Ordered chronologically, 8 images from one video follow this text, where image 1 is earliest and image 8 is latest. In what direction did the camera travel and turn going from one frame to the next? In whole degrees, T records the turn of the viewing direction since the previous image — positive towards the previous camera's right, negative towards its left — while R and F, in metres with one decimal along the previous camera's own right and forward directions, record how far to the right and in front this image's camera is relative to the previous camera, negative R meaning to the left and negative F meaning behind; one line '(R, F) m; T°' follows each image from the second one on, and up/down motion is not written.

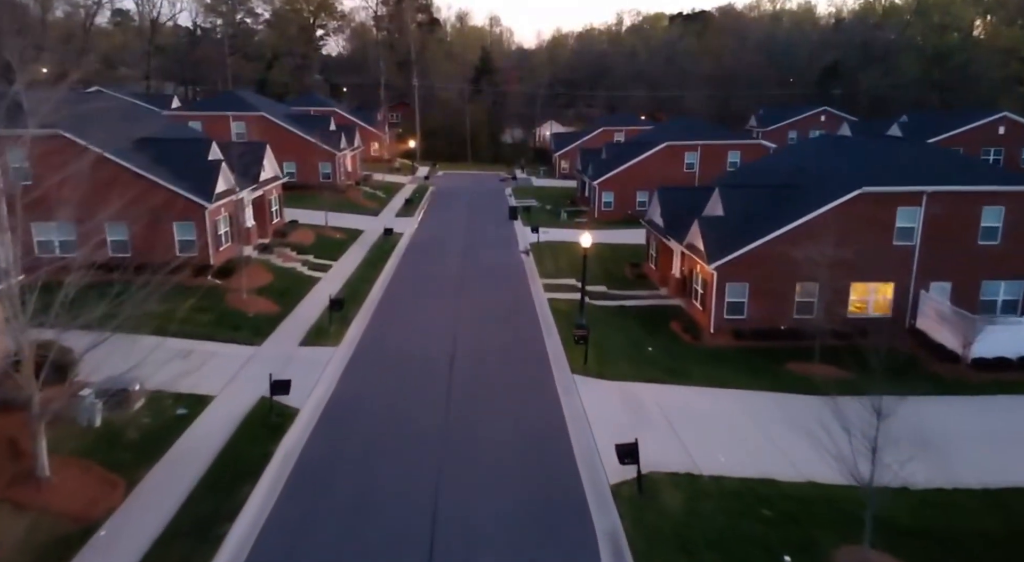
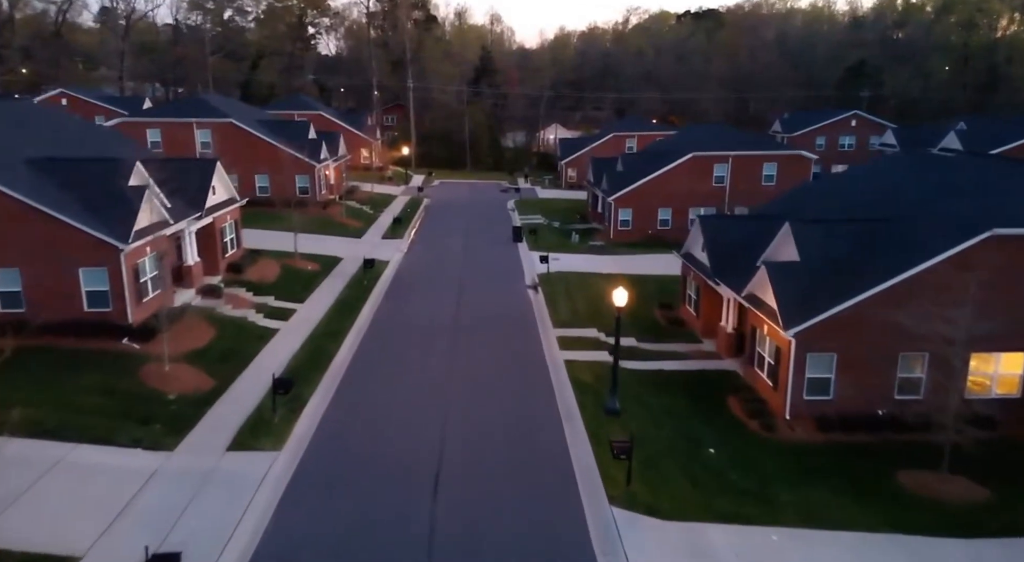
(-0.2, +5.6) m; 0°
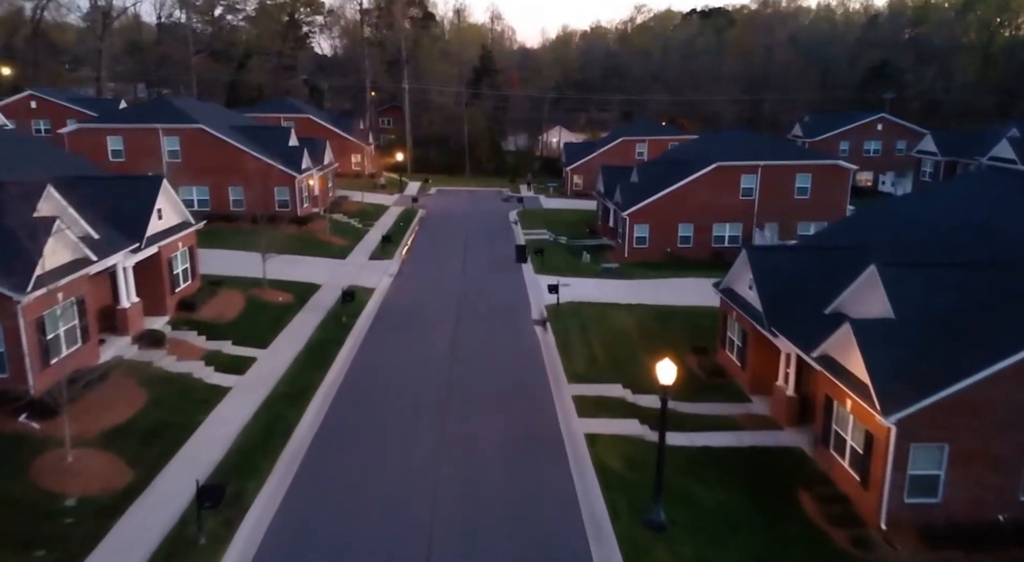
(-0.1, +4.1) m; 0°
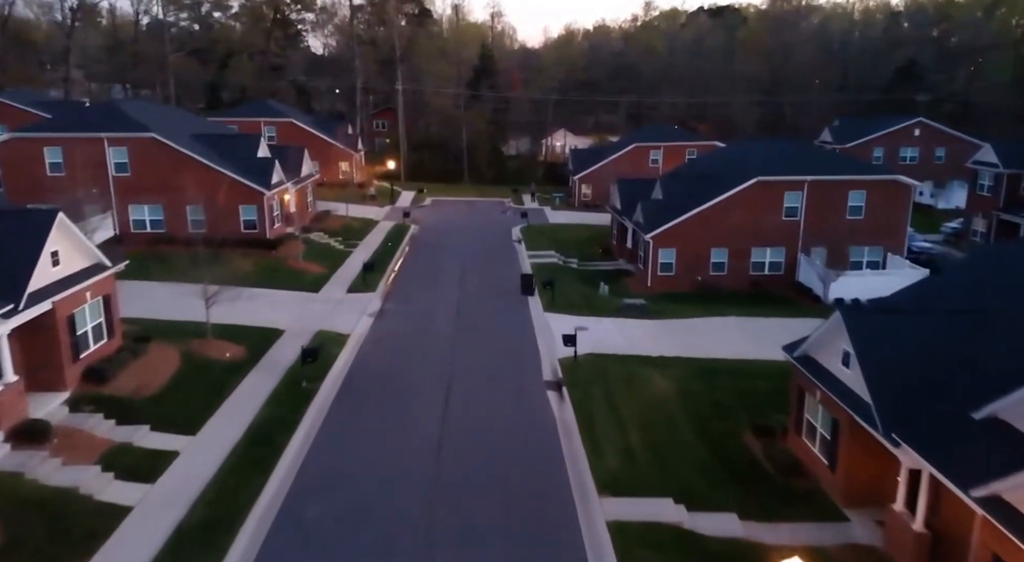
(-0.2, +5.0) m; 0°
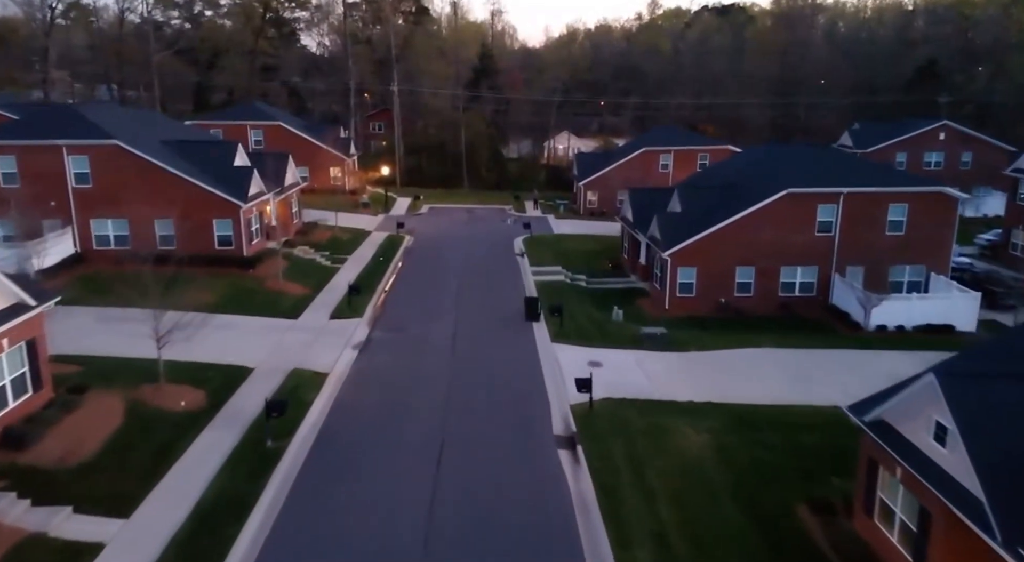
(-0.1, +2.9) m; 0°
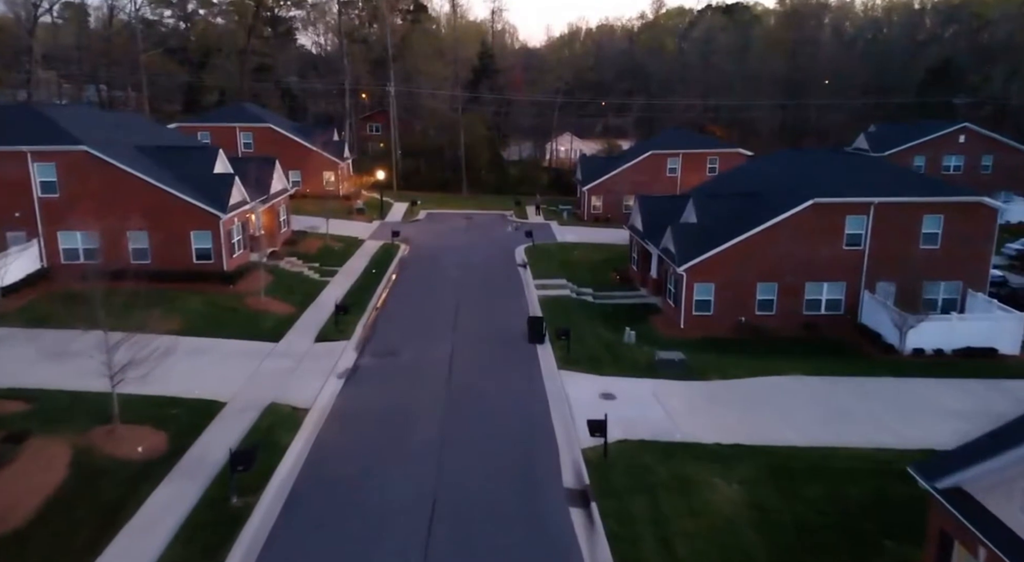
(-0.1, +2.1) m; 0°
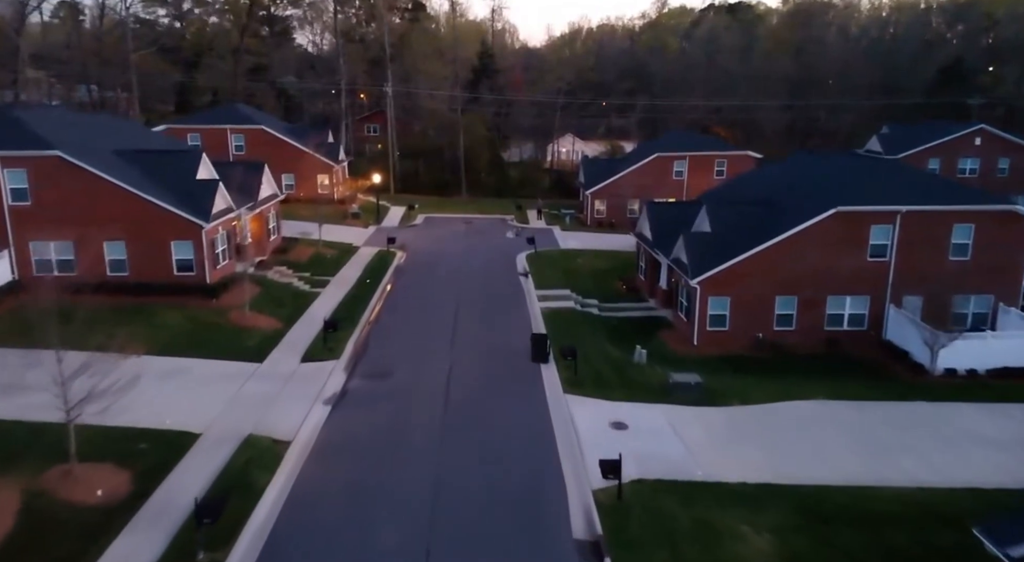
(-0.1, +1.6) m; 0°
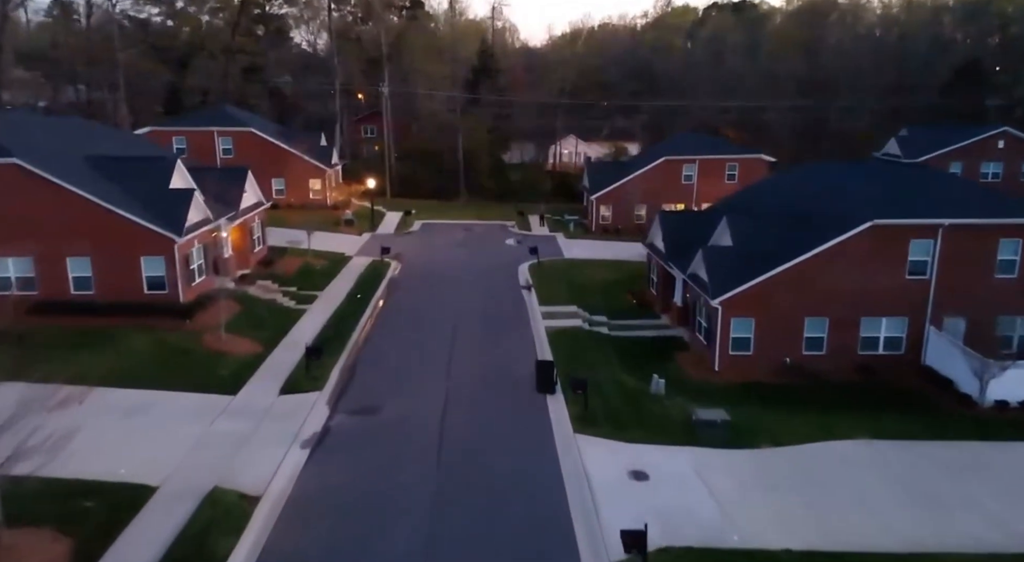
(-0.1, +2.1) m; 0°
